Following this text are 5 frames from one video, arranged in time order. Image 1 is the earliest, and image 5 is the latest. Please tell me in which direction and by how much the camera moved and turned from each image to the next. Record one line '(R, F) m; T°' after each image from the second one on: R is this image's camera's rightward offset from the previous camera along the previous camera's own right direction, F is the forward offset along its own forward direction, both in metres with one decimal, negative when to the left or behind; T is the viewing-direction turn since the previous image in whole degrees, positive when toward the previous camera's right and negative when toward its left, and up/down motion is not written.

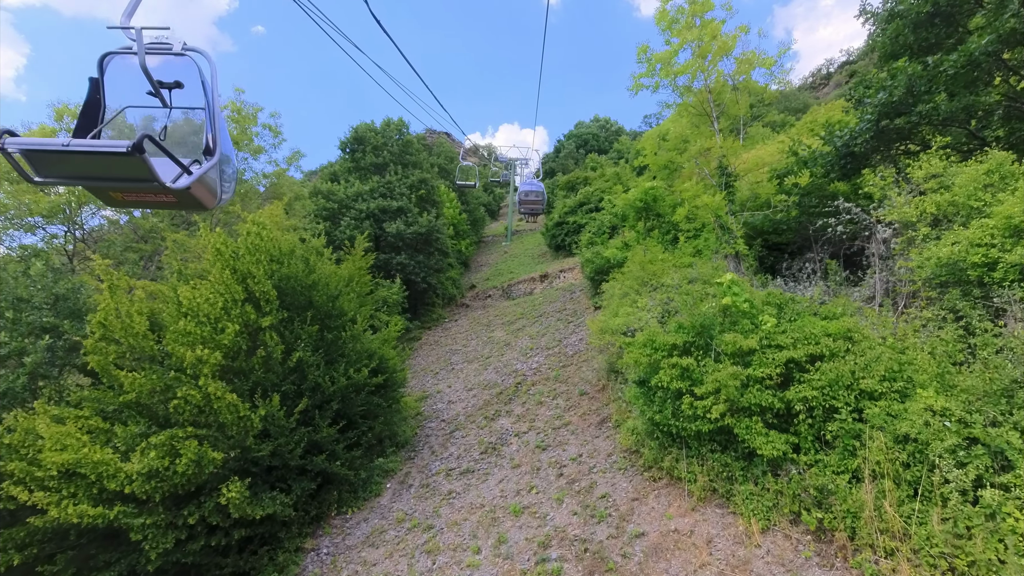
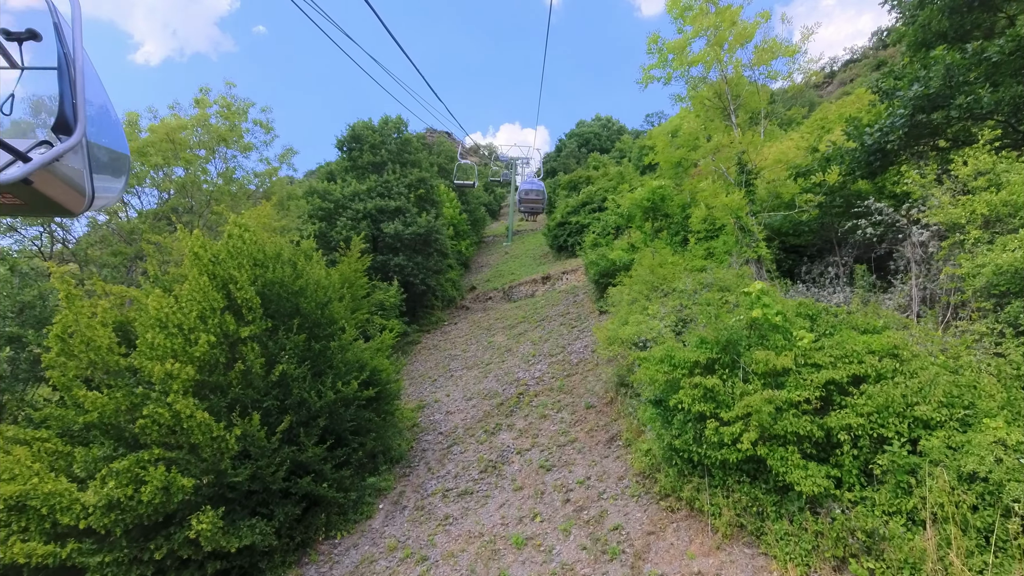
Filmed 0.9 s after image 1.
(0.0, +0.6) m; 0°
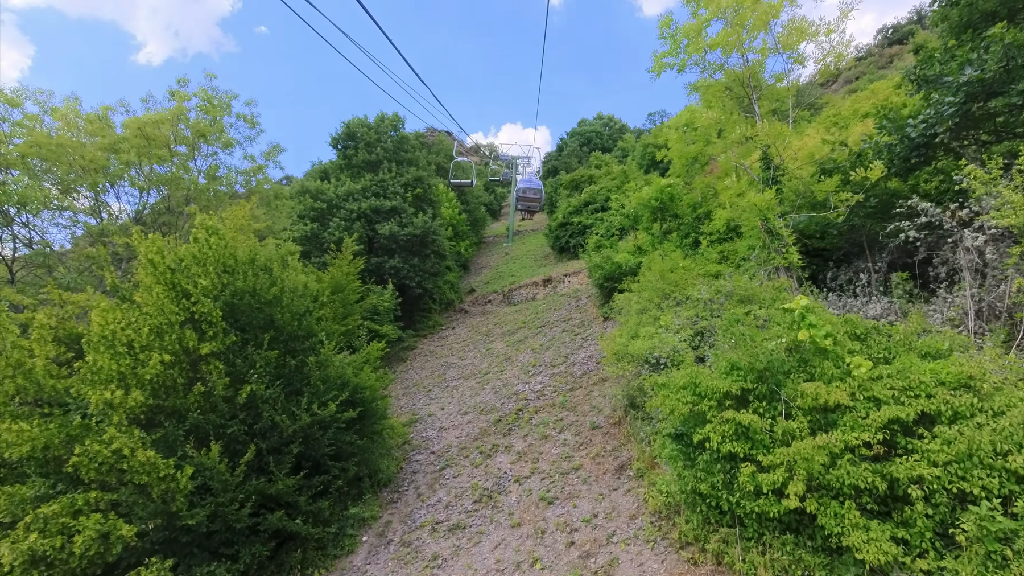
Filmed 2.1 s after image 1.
(0.0, +0.8) m; 0°
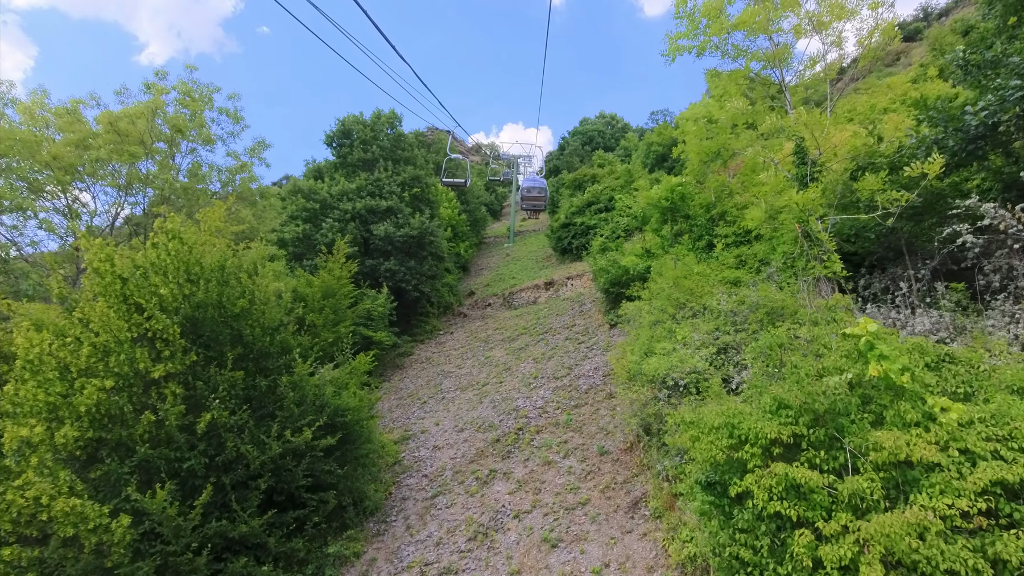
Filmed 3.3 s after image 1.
(0.0, +0.8) m; 0°
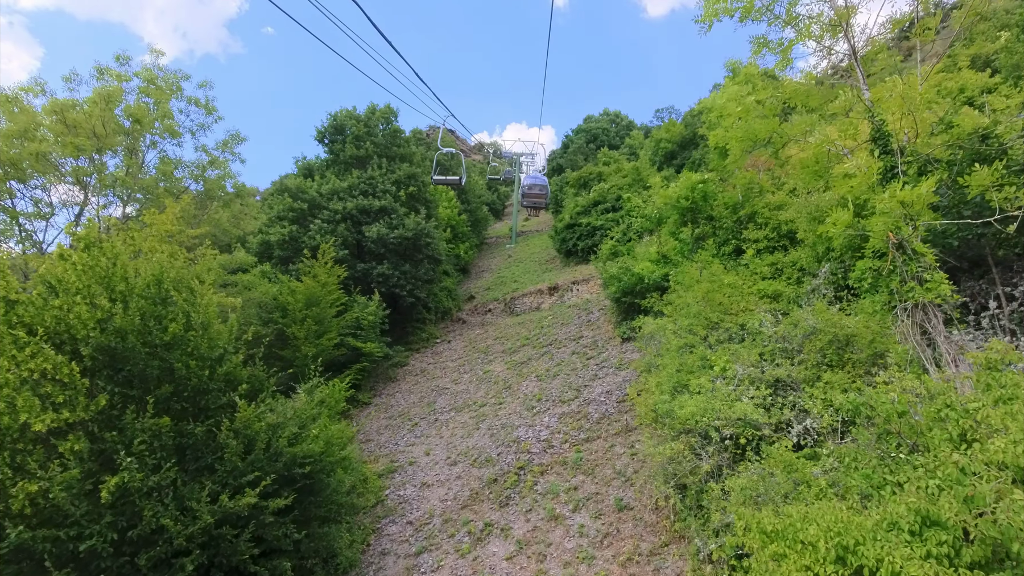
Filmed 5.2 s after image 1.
(0.0, +1.3) m; 0°
